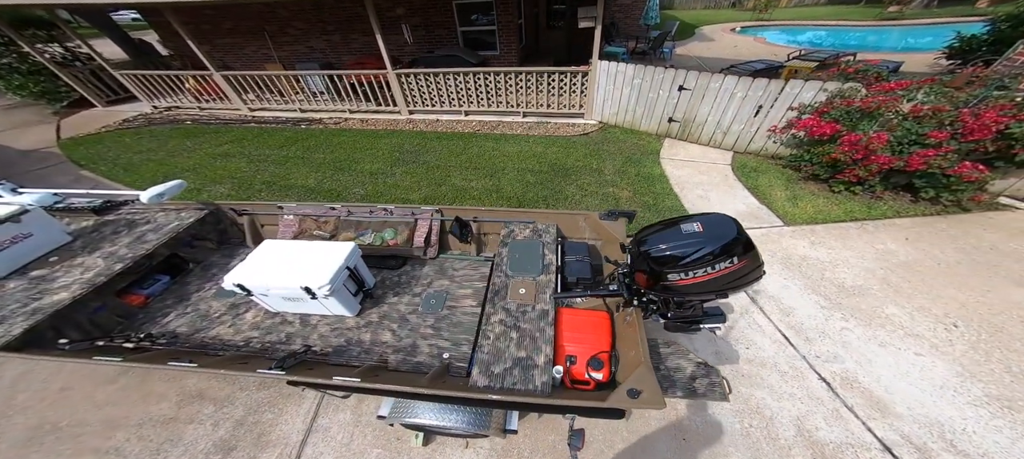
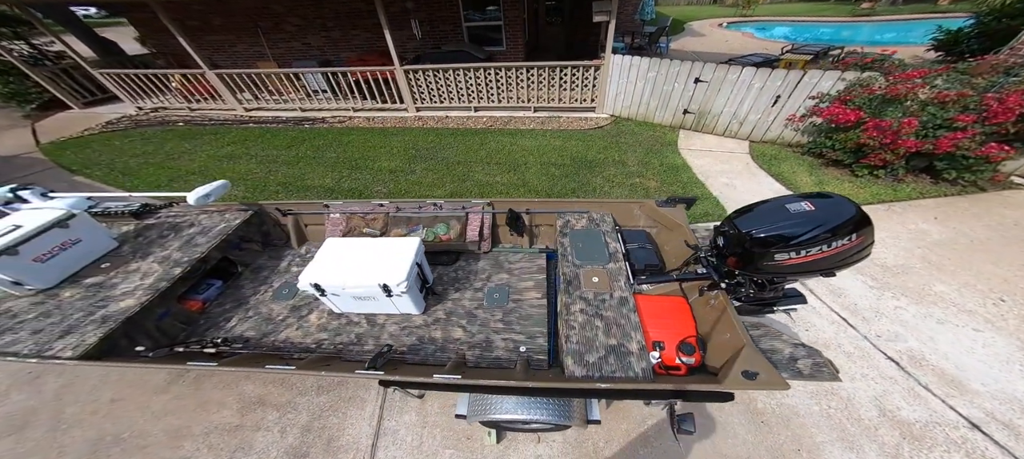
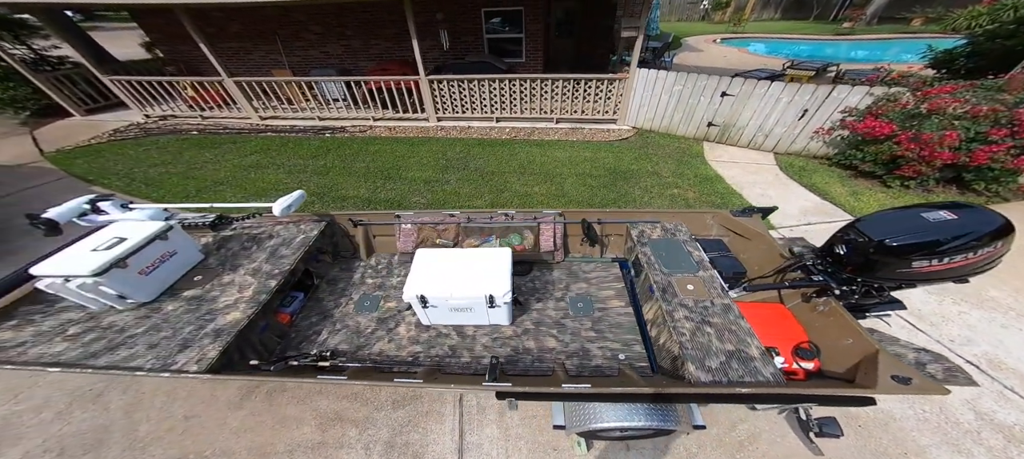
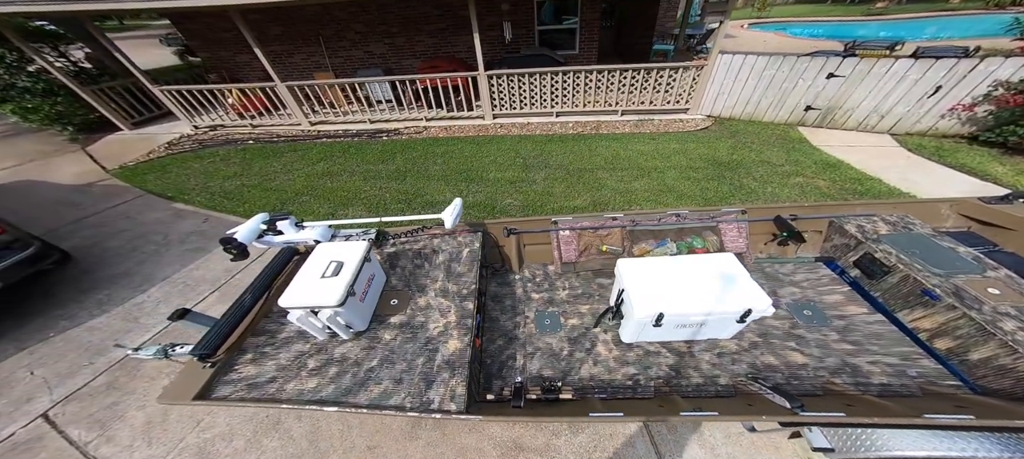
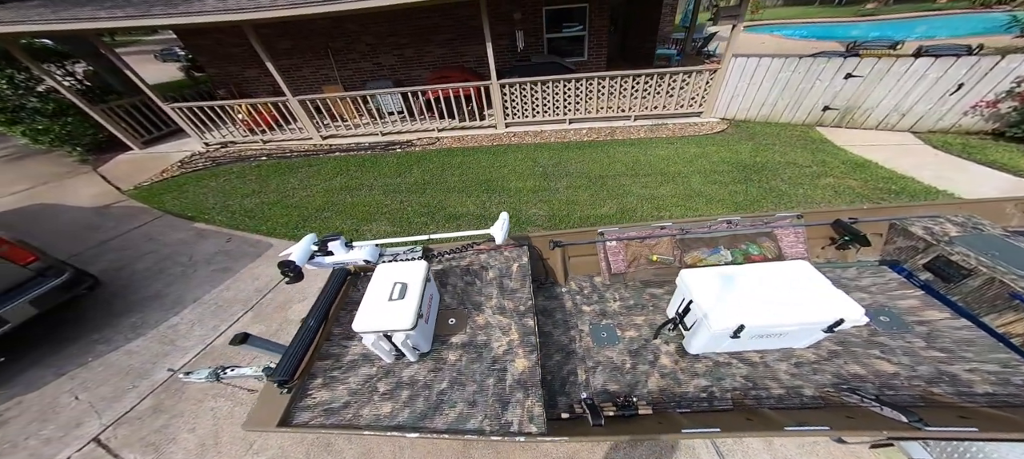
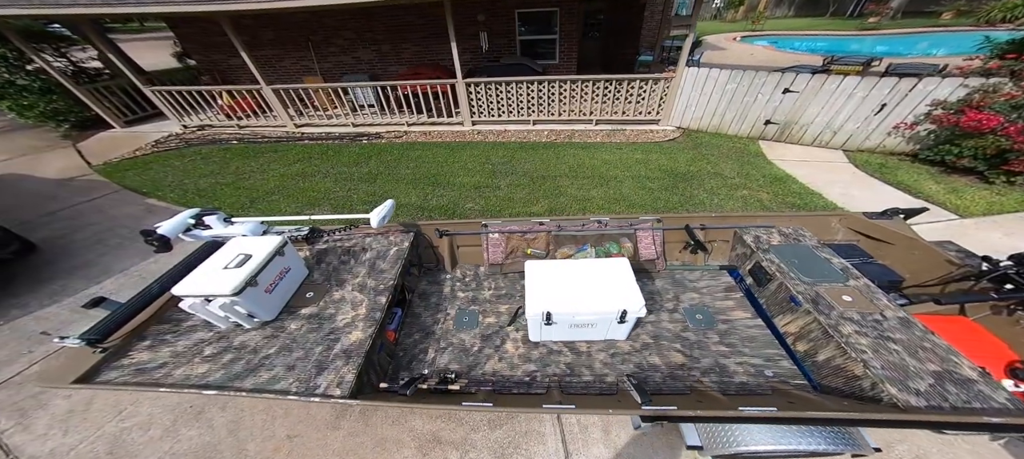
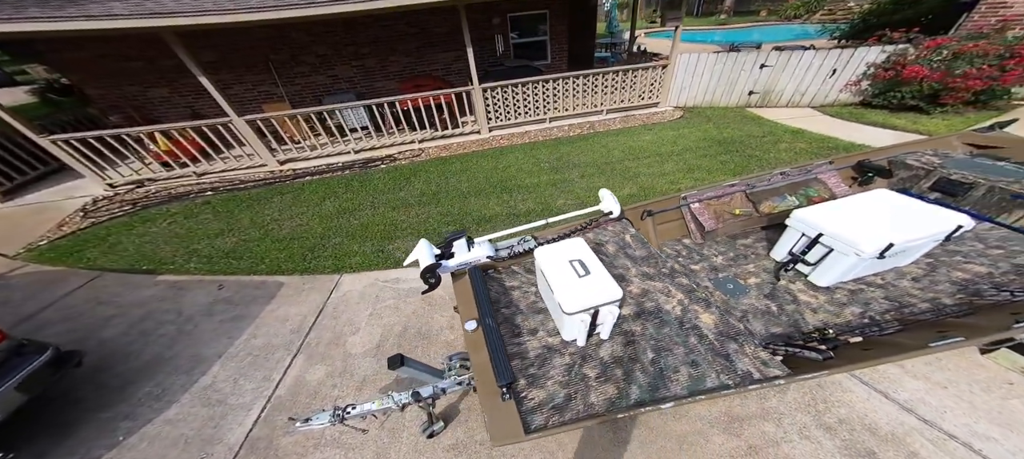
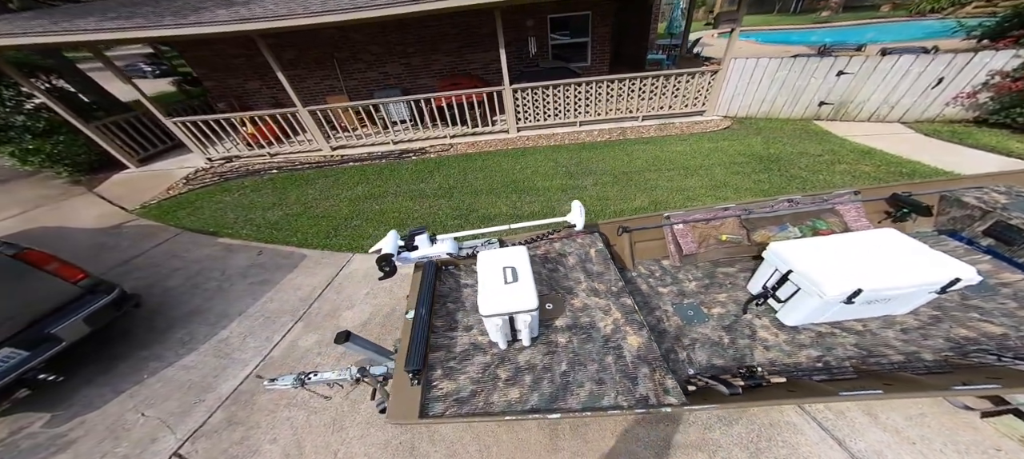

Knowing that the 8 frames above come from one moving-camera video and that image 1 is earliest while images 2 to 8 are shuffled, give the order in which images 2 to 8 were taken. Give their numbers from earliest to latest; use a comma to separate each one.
2, 3, 6, 4, 5, 8, 7
